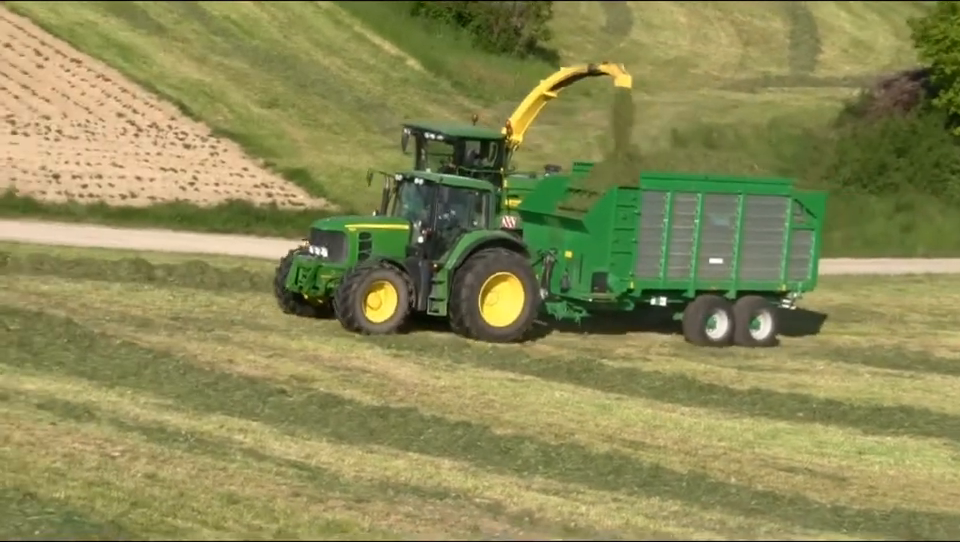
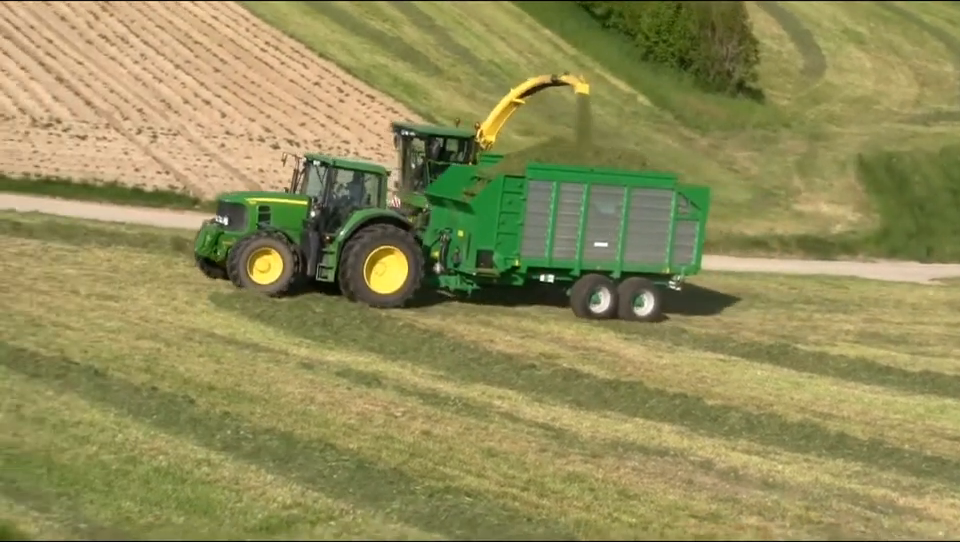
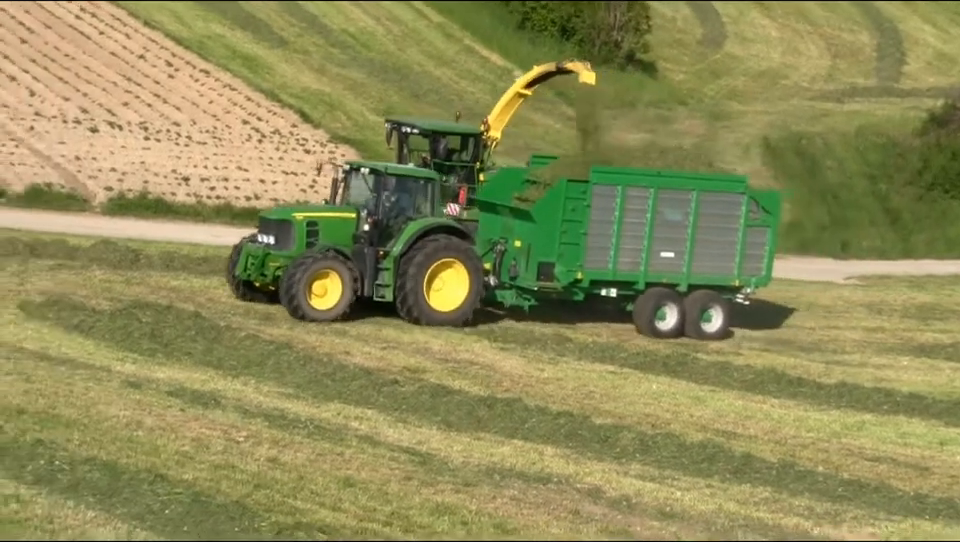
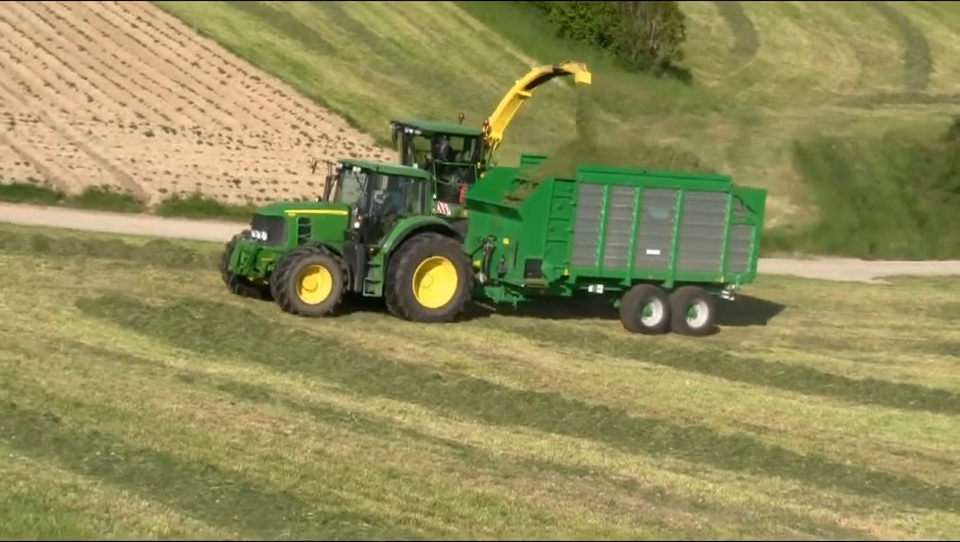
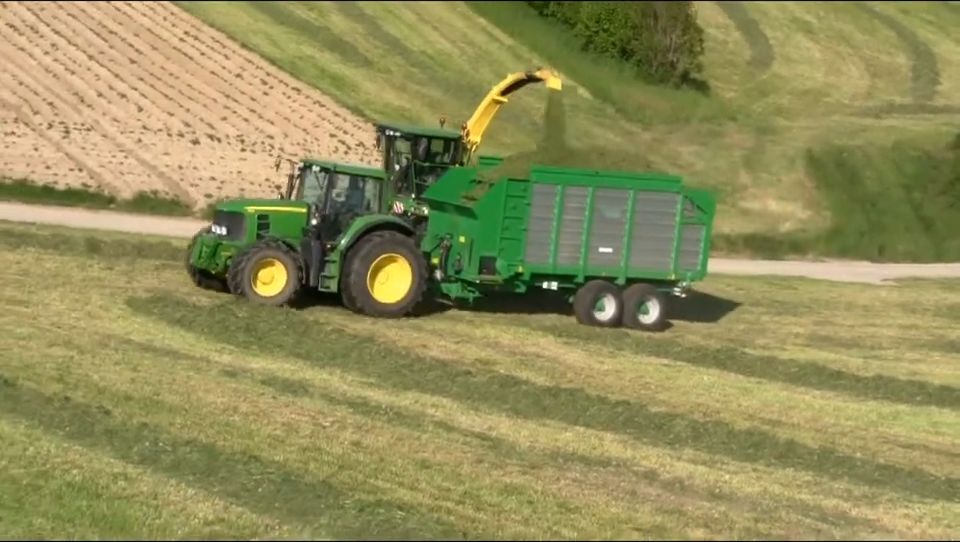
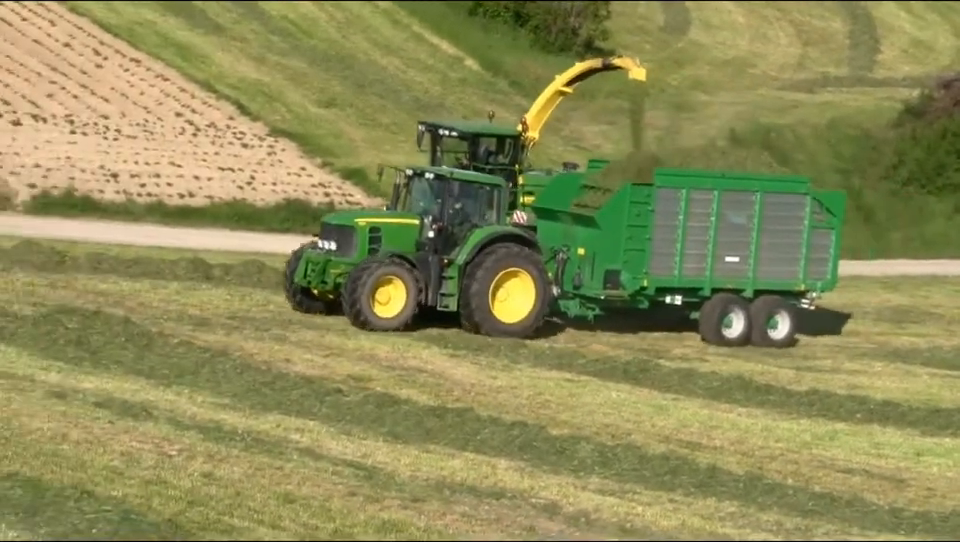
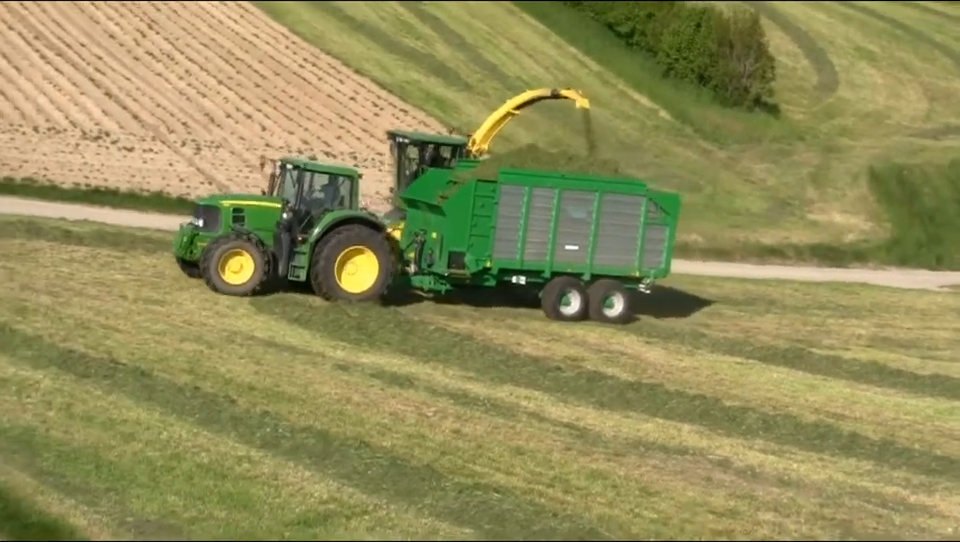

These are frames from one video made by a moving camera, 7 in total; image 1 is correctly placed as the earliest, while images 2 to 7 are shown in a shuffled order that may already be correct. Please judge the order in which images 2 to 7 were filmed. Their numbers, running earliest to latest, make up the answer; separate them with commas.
6, 3, 4, 5, 2, 7
